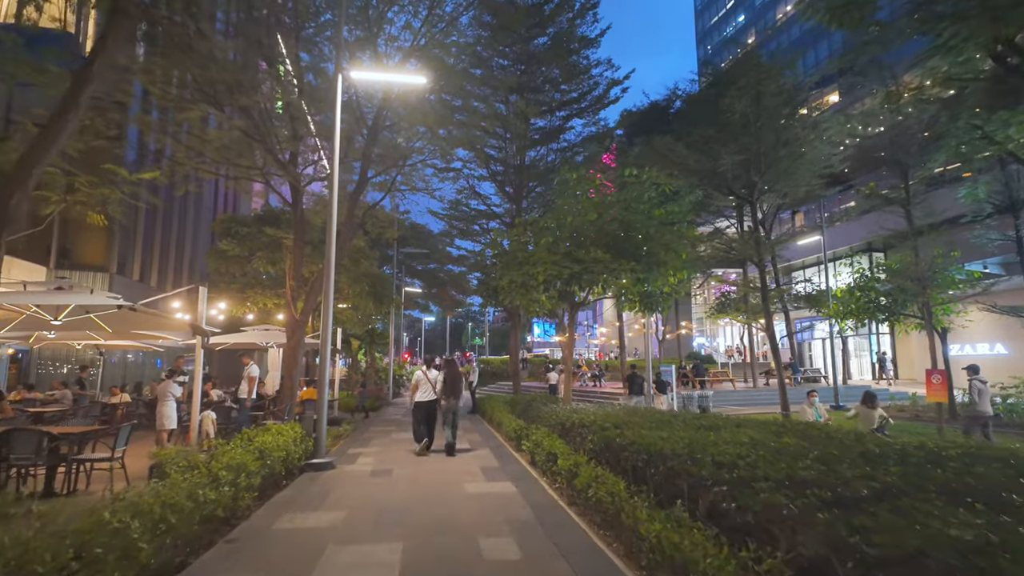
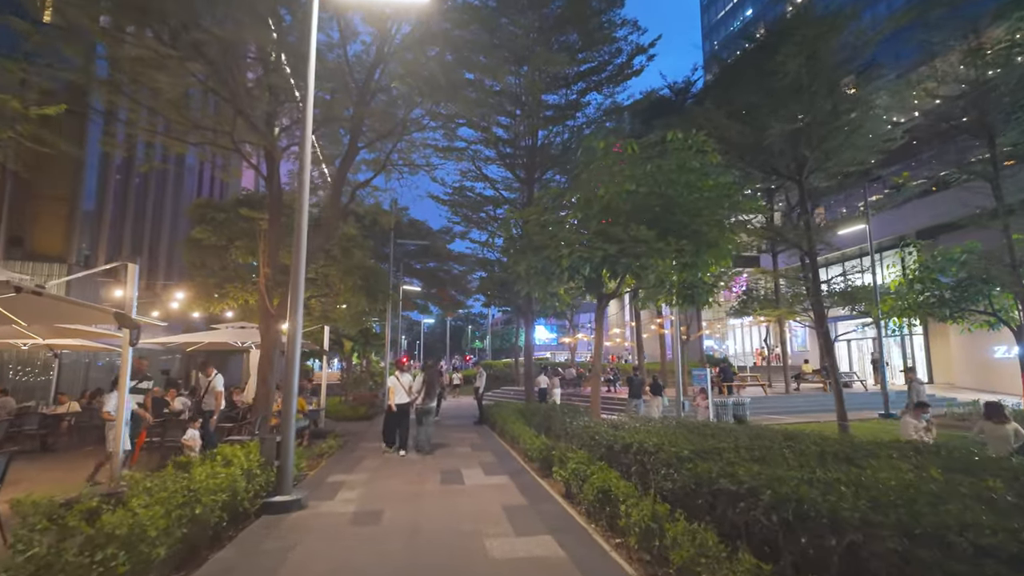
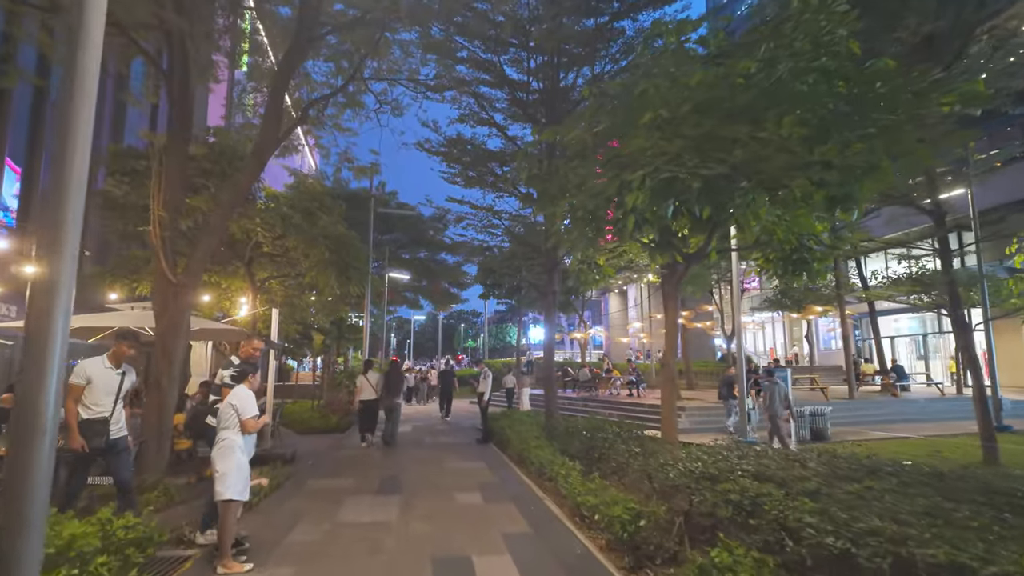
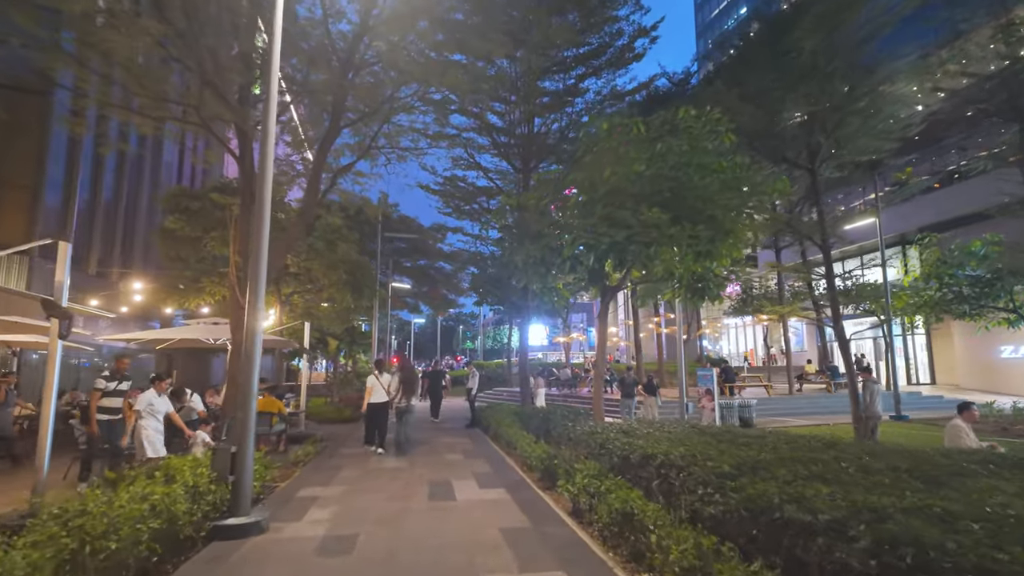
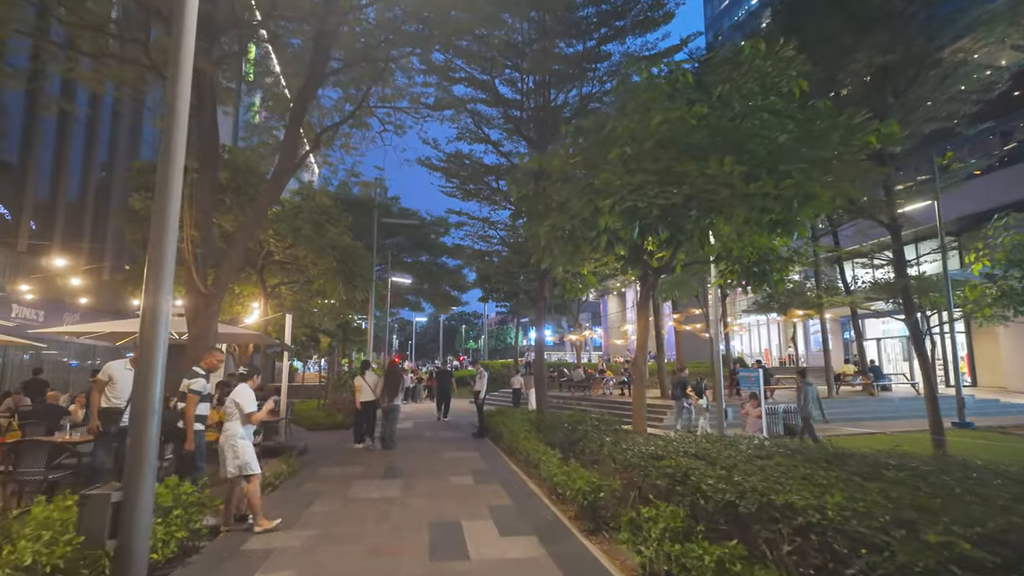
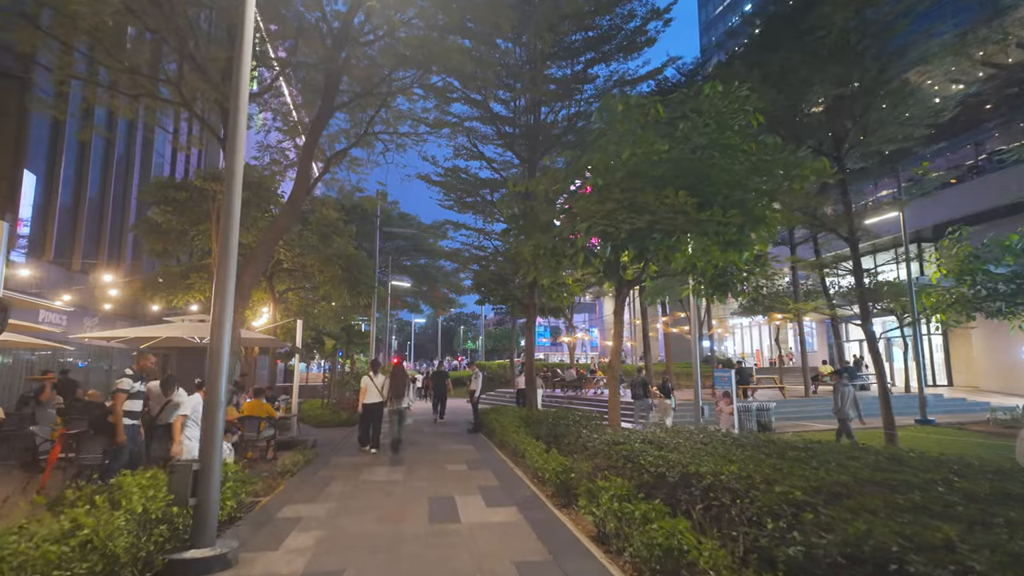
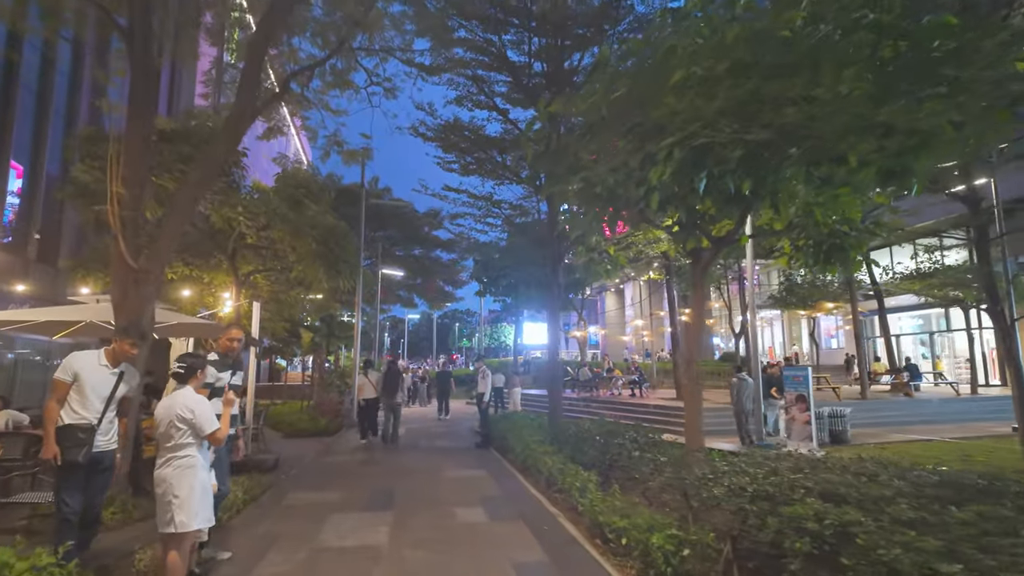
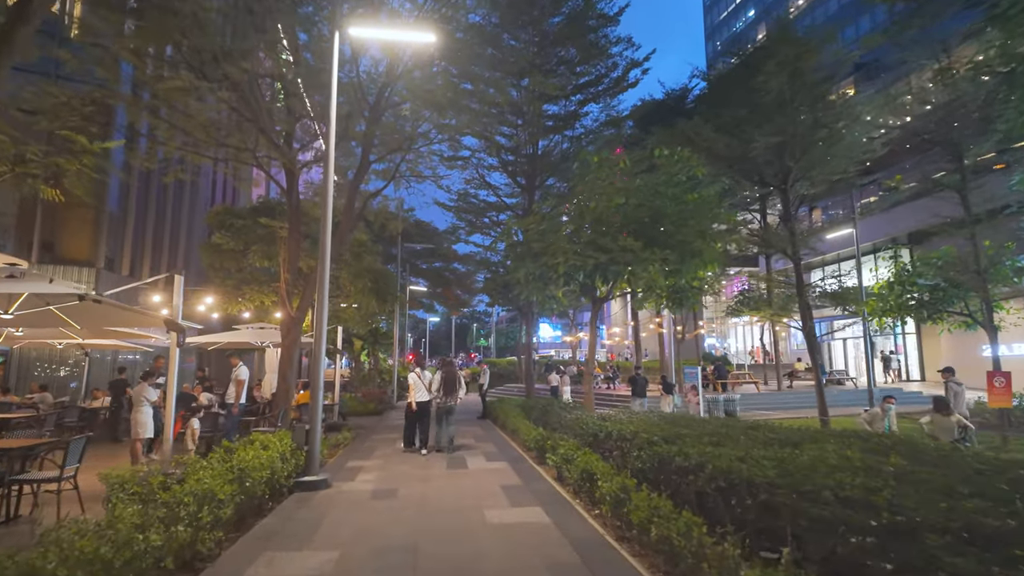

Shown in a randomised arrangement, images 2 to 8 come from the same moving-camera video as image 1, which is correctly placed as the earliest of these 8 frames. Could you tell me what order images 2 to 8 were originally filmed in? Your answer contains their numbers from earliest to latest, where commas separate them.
8, 2, 4, 6, 5, 3, 7
